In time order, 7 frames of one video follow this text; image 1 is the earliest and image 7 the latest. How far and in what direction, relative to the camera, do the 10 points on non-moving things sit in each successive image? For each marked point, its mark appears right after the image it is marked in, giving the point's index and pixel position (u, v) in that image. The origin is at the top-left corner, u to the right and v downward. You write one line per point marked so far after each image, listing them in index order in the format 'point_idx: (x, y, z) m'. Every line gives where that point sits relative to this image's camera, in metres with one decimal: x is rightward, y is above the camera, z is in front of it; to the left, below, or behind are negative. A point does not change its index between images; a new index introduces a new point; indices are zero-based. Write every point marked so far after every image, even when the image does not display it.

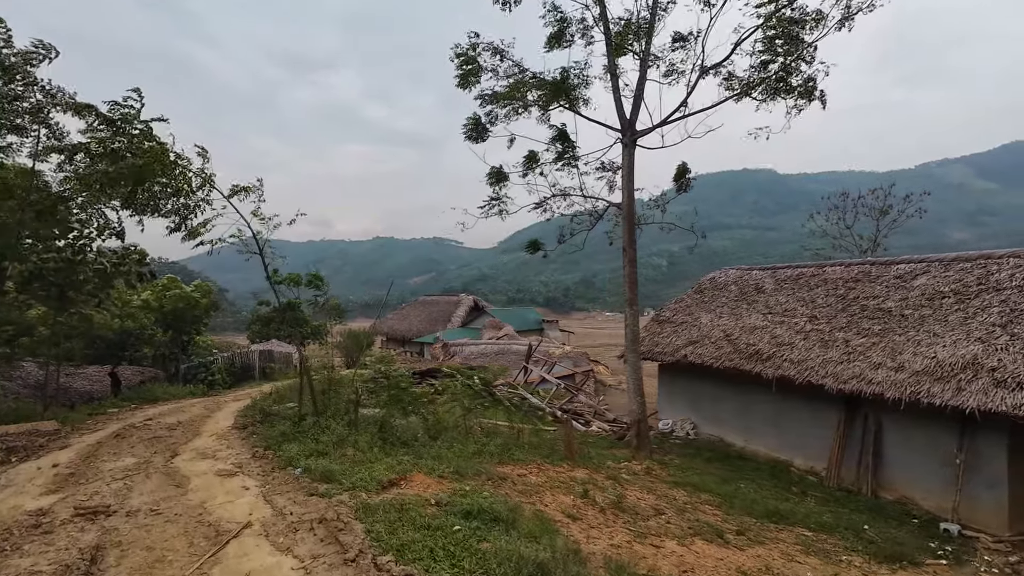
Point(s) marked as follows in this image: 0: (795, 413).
0: (+4.9, -2.2, +10.0) m
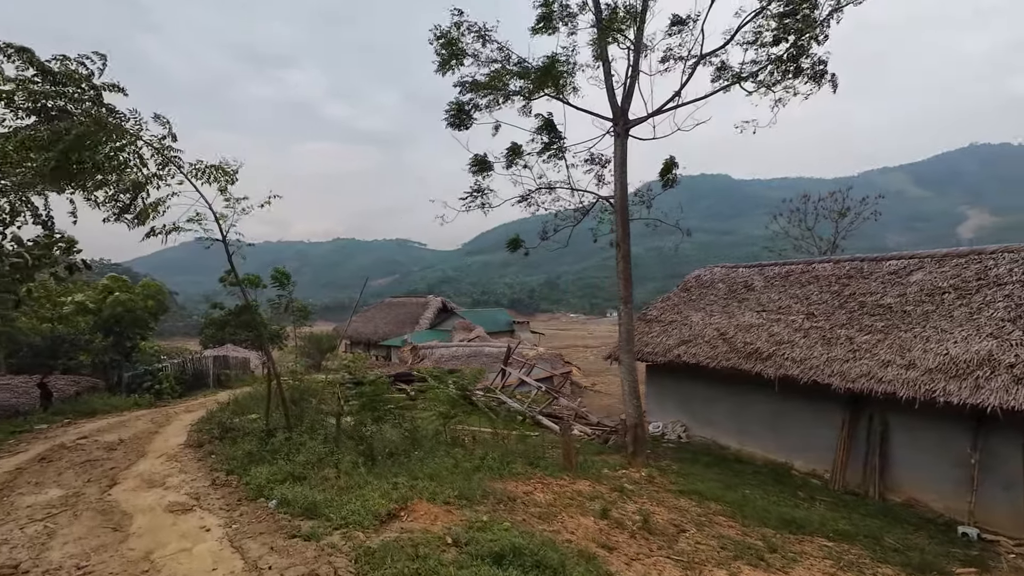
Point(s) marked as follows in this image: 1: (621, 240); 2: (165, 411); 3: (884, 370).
0: (+4.7, -2.1, +9.5) m
1: (+1.9, +0.8, +9.9) m
2: (-6.9, -2.4, +11.4) m
3: (+5.1, -1.1, +7.9) m
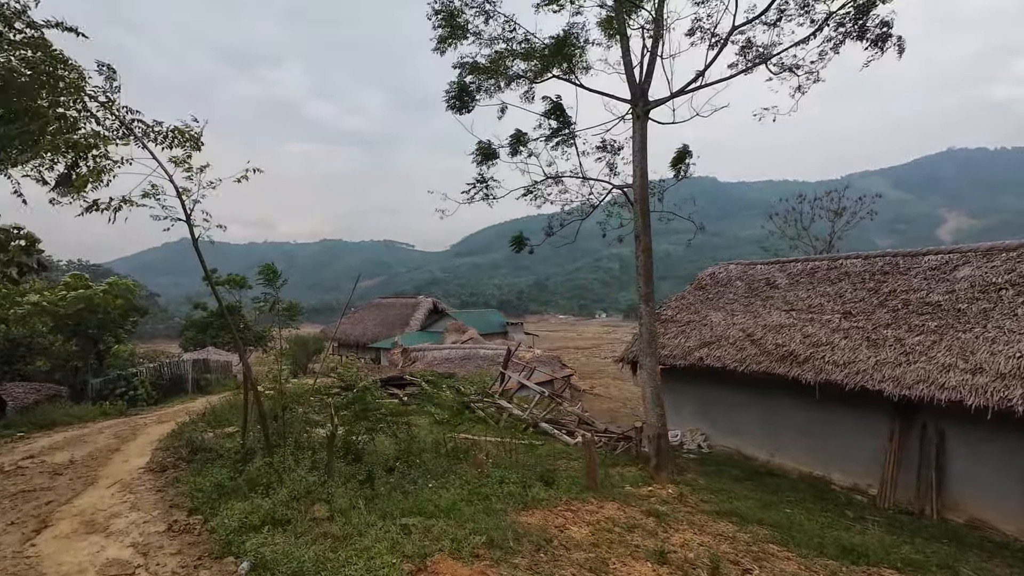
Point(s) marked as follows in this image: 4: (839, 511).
0: (+4.8, -2.0, +8.7) m
1: (+2.0, +0.9, +9.0) m
2: (-6.8, -2.4, +10.3) m
3: (+5.3, -1.1, +7.0) m
4: (+4.3, -2.9, +7.5) m
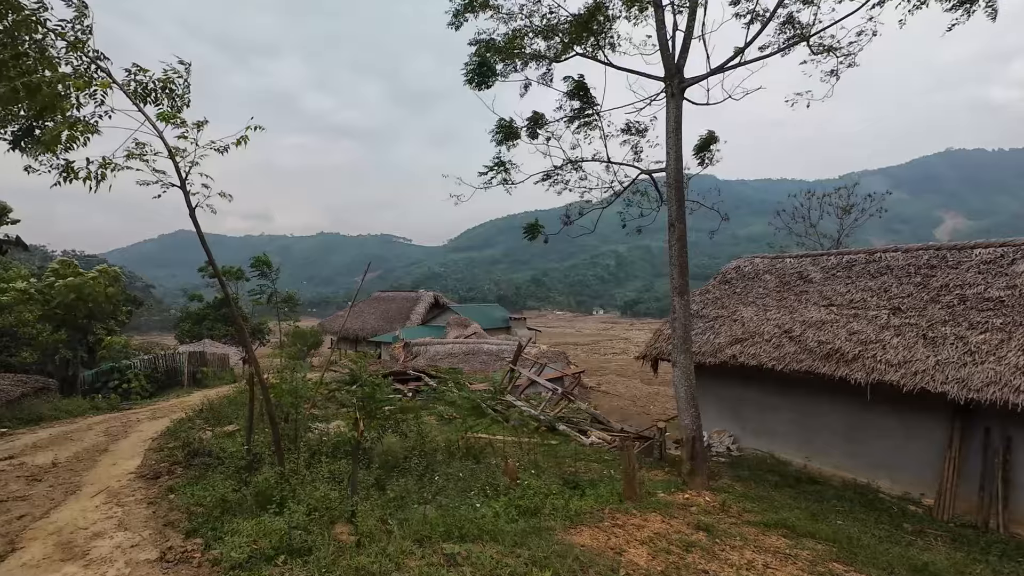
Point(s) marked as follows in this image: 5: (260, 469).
0: (+5.2, -2.0, +8.1) m
1: (+2.4, +1.0, +8.4) m
2: (-6.5, -2.2, +9.6) m
3: (+5.7, -1.0, +6.4) m
4: (+4.6, -2.8, +6.9) m
5: (-2.1, -1.5, +4.8) m
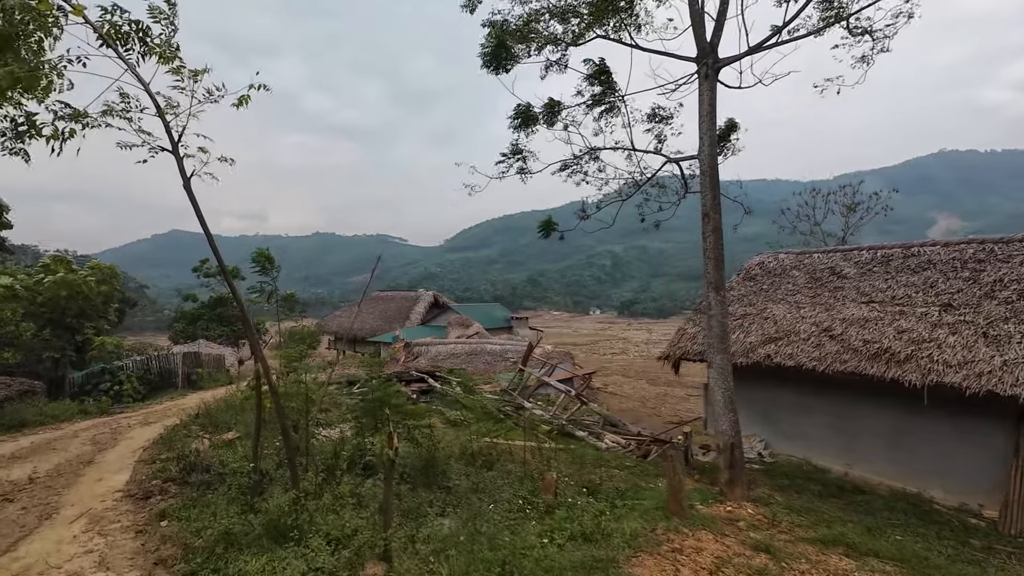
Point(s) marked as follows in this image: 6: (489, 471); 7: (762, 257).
0: (+5.5, -1.9, +7.5) m
1: (+2.7, +1.1, +7.8) m
2: (-6.2, -2.1, +8.9) m
3: (+6.0, -0.9, +5.8) m
4: (+4.9, -2.8, +6.3) m
5: (-1.8, -1.4, +4.1) m
6: (-0.2, -2.2, +6.9) m
7: (+5.1, +0.6, +11.6) m
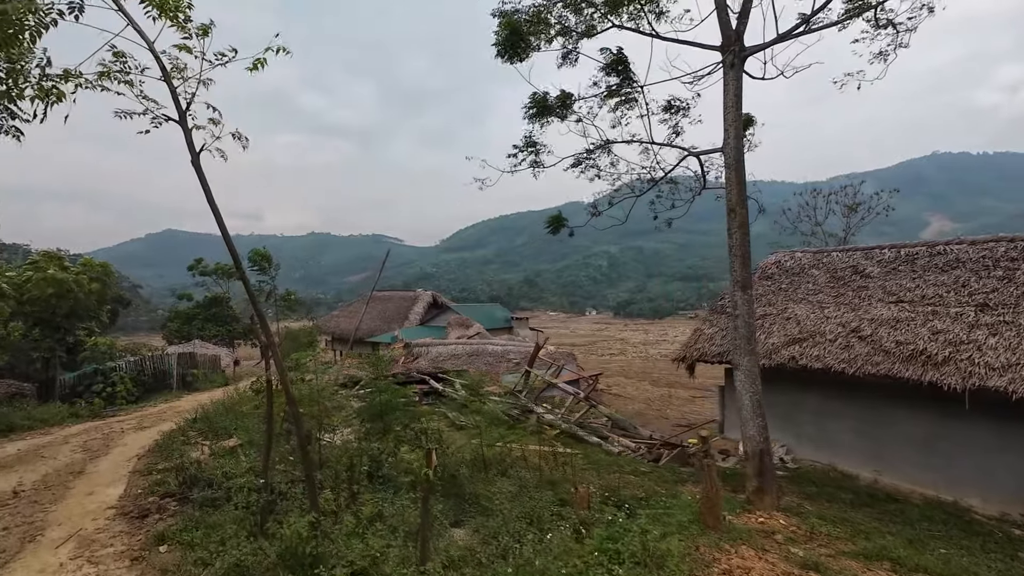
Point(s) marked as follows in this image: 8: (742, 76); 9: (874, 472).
0: (+5.7, -1.9, +7.1) m
1: (+2.9, +1.1, +7.4) m
2: (-6.0, -2.1, +8.5) m
3: (+6.2, -0.9, +5.5) m
4: (+5.1, -2.7, +6.0) m
5: (-1.5, -1.4, +3.7) m
6: (0.0, -2.2, +6.5) m
7: (+5.3, +0.6, +11.3) m
8: (+3.0, +2.9, +7.7) m
9: (+5.1, -2.6, +8.0) m
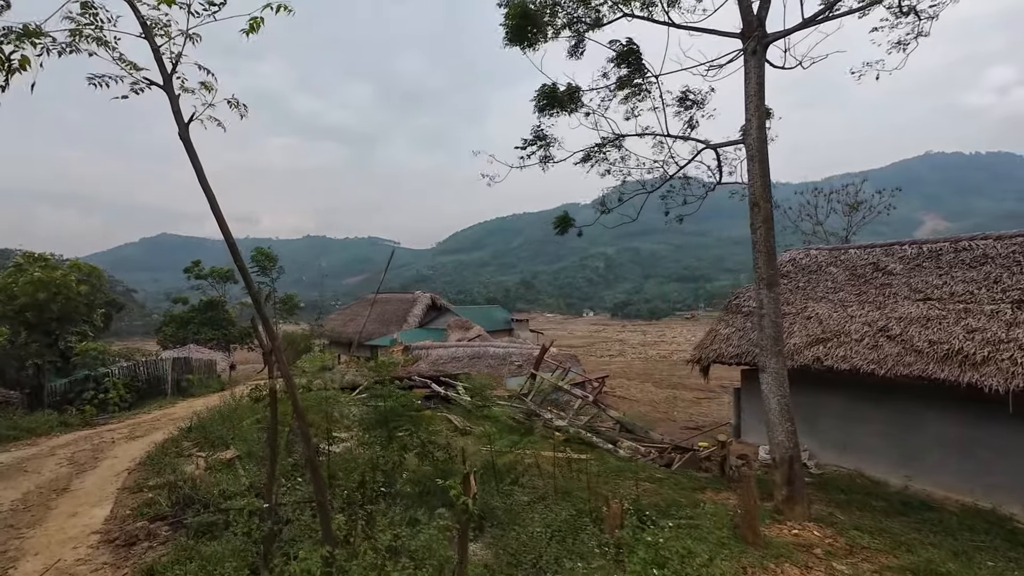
0: (+5.9, -1.8, +6.8) m
1: (+3.1, +1.1, +7.0) m
2: (-5.8, -2.1, +8.0) m
3: (+6.4, -0.8, +5.1) m
4: (+5.3, -2.7, +5.6) m
5: (-1.3, -1.4, +3.3) m
6: (+0.2, -2.2, +6.1) m
7: (+5.5, +0.7, +10.9) m
8: (+3.2, +2.9, +7.3) m
9: (+5.2, -2.5, +7.7) m
